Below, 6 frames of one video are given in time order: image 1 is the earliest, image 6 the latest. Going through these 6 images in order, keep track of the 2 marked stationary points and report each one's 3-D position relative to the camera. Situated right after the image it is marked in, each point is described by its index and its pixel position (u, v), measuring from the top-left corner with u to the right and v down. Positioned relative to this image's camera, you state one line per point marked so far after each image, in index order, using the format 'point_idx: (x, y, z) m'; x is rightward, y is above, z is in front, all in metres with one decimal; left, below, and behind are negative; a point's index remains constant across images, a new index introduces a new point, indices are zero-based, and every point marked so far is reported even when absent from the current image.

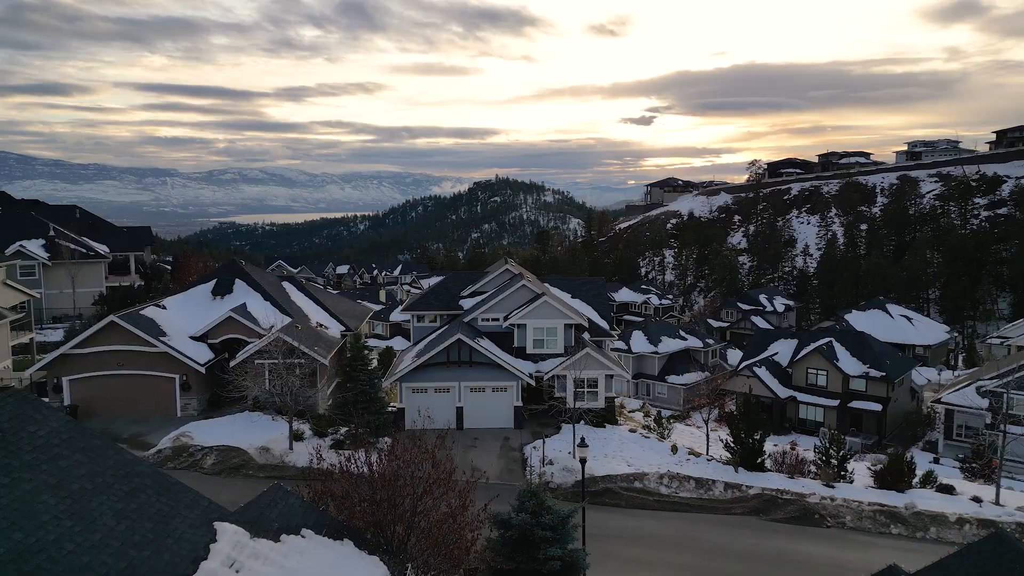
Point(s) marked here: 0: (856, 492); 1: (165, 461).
0: (+7.7, -4.6, +15.8) m
1: (-7.5, -3.7, +15.4) m
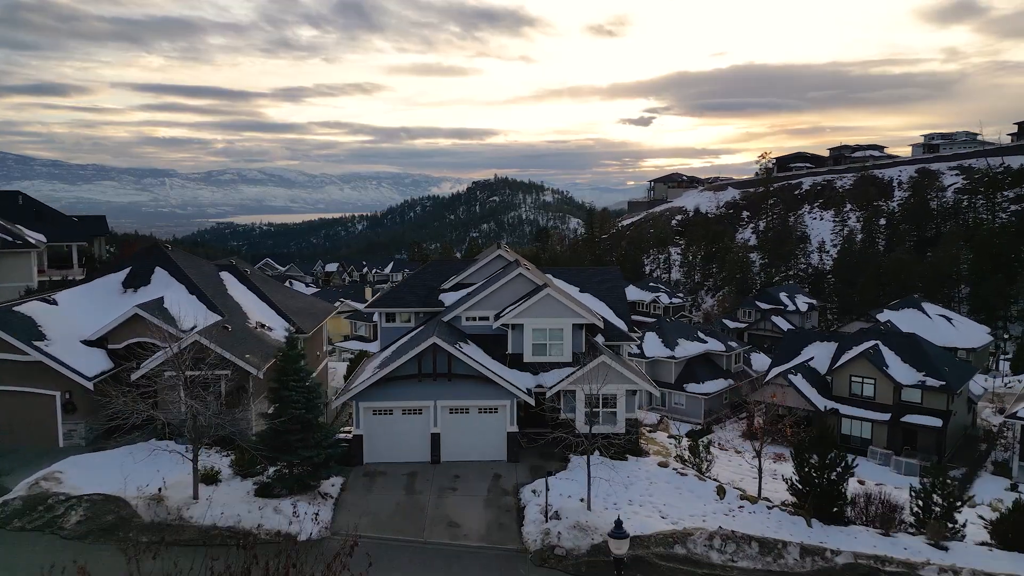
0: (+7.5, -4.3, +11.4) m
1: (-7.6, -3.5, +10.9) m
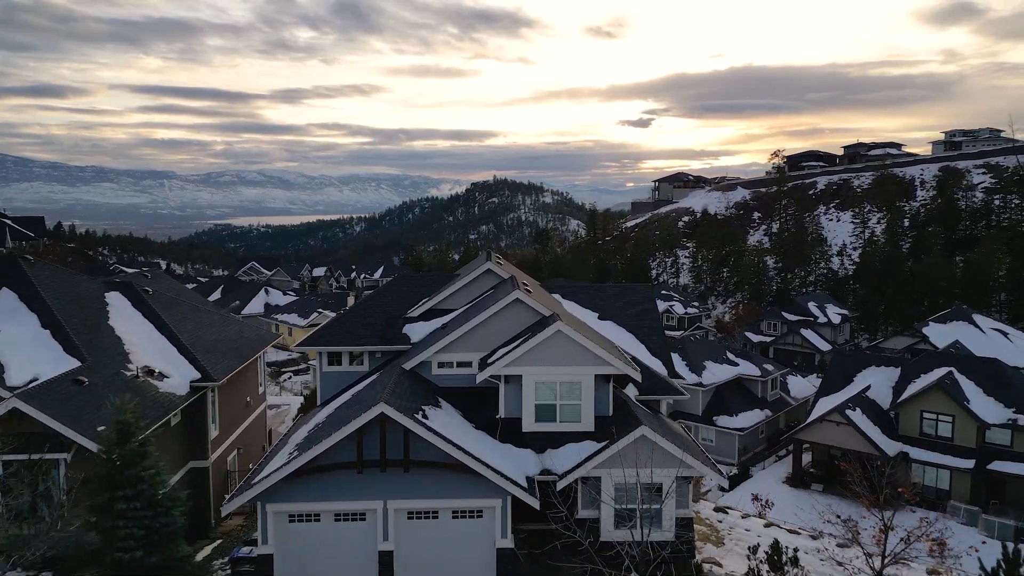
0: (+7.4, -4.8, +6.4) m
1: (-7.7, -4.0, +5.9) m
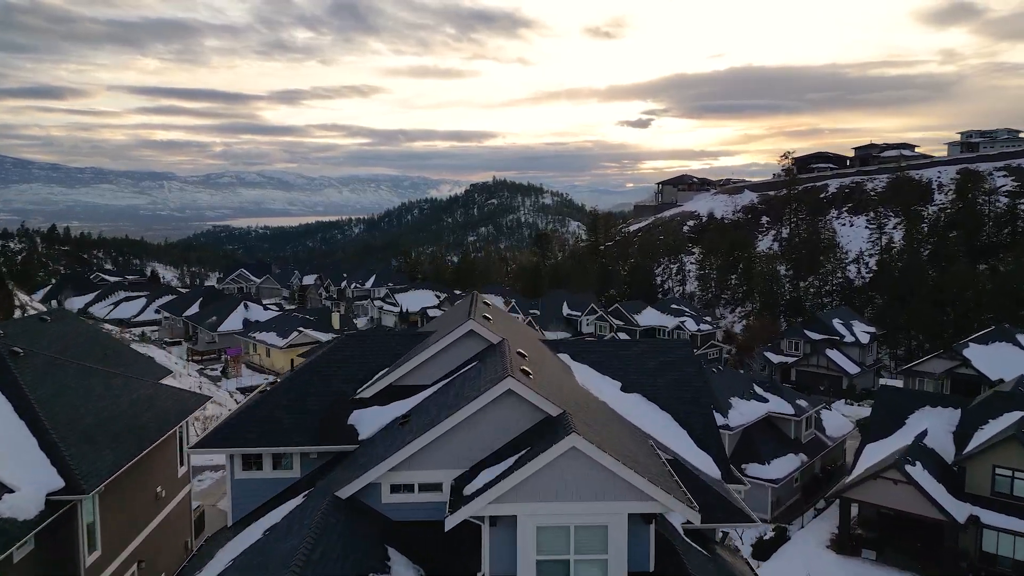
0: (+7.3, -5.6, +2.9) m
1: (-7.8, -4.9, +2.4) m
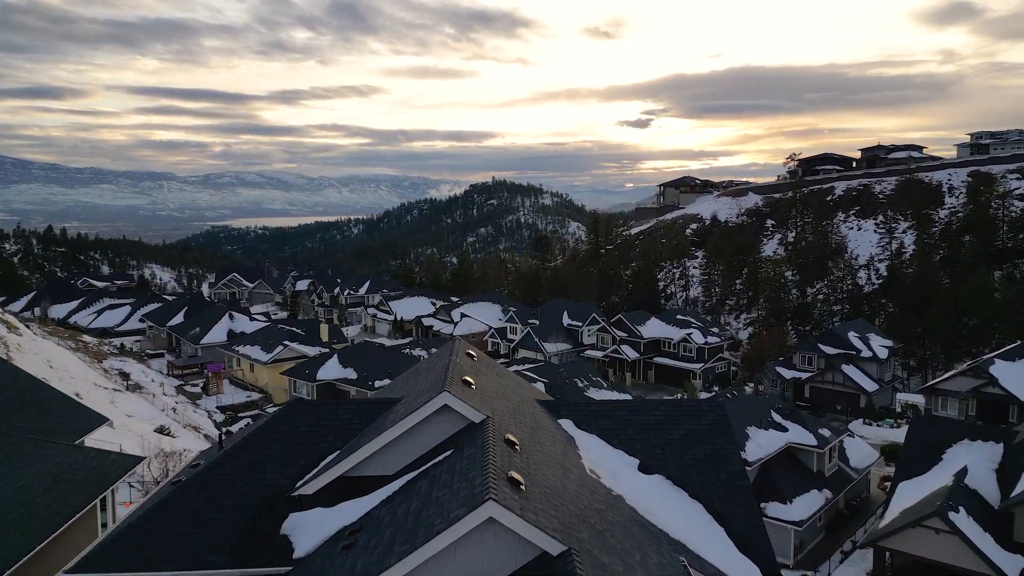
0: (+7.2, -6.2, +0.8) m
1: (-7.9, -5.5, +0.3) m
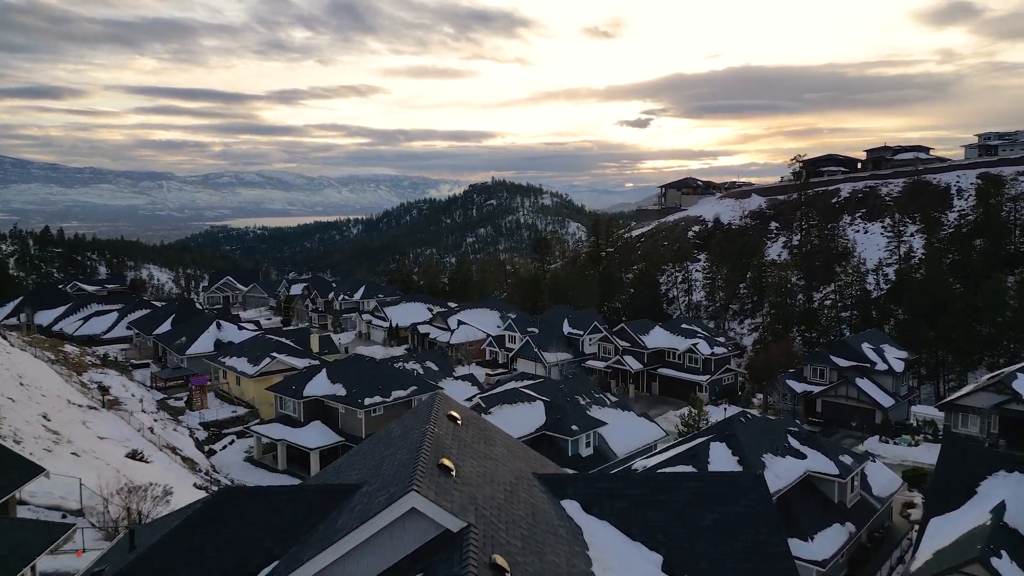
0: (+7.2, -6.7, -0.8) m
1: (-8.0, -6.0, -1.4) m
